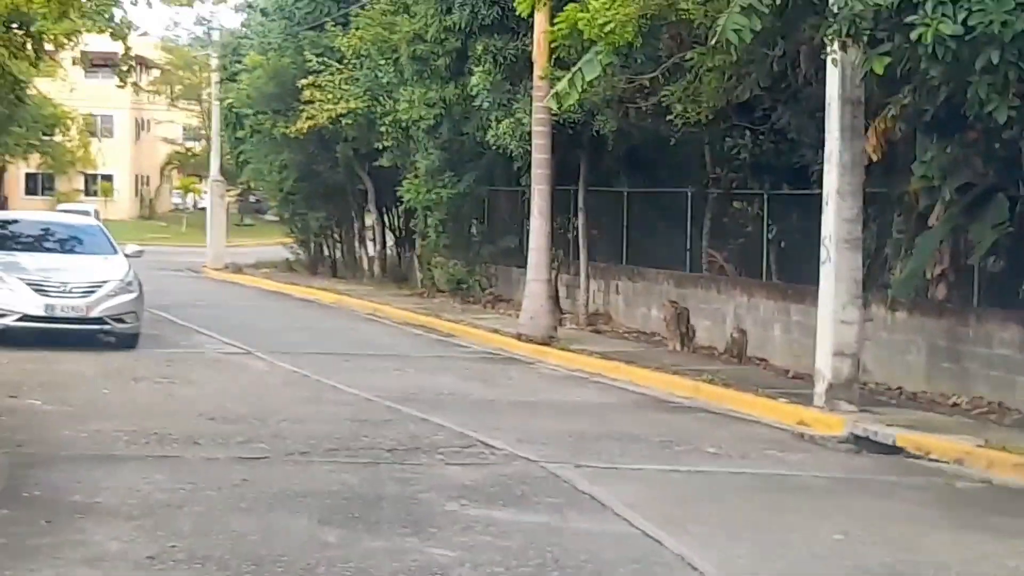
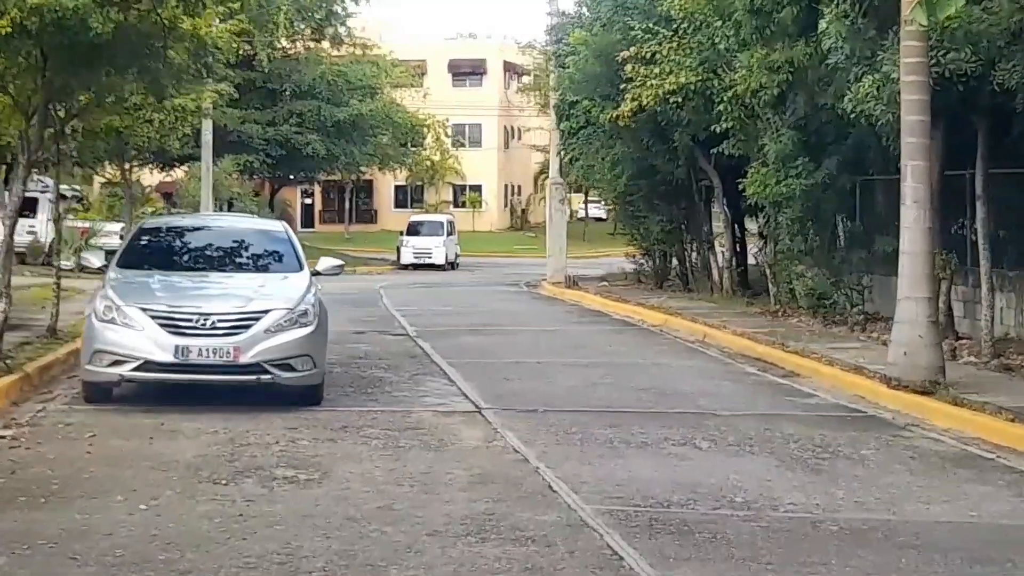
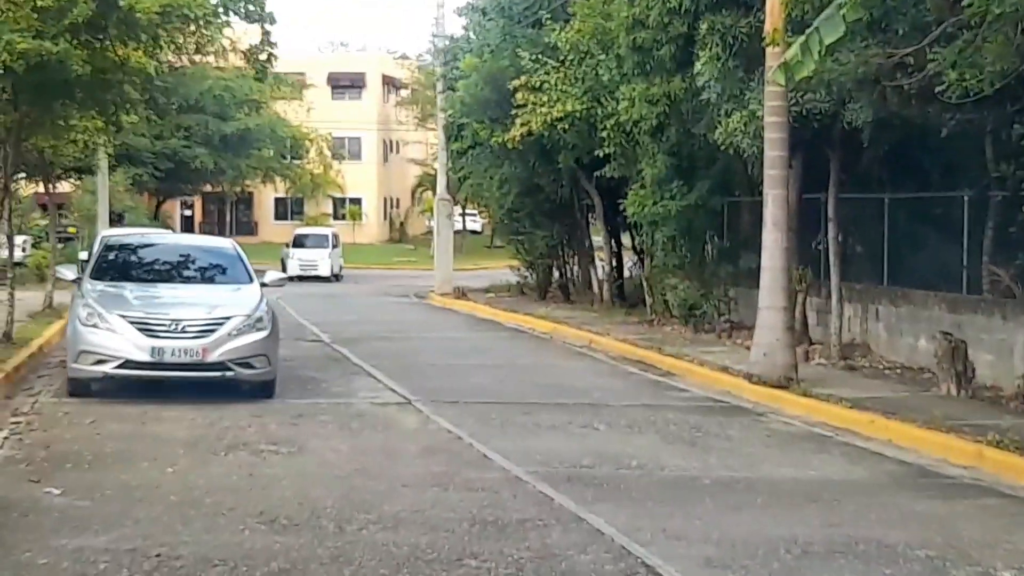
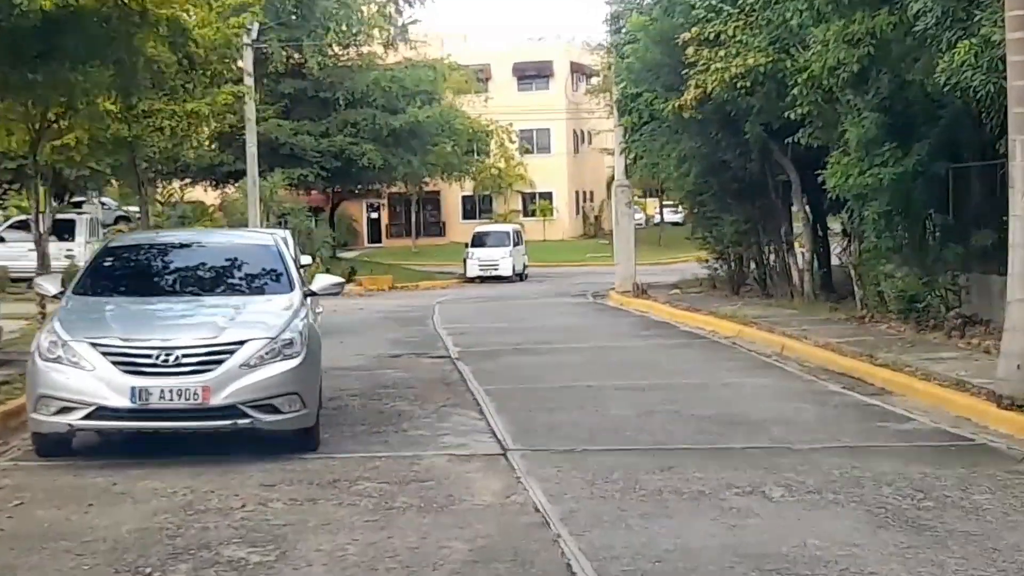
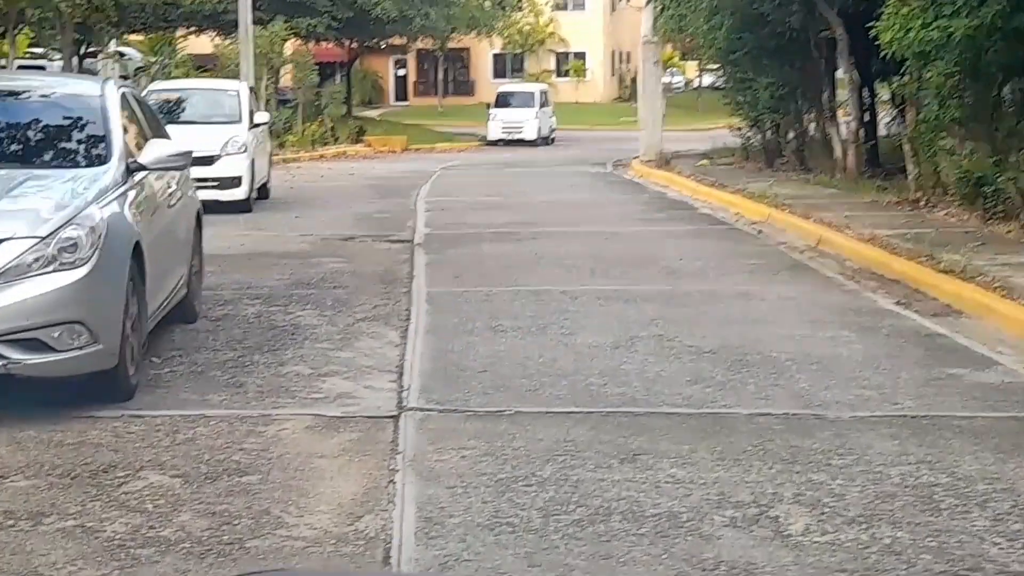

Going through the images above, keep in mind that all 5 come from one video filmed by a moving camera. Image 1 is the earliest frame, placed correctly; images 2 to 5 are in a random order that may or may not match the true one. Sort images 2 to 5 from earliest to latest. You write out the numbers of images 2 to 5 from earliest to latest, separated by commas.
3, 2, 4, 5
